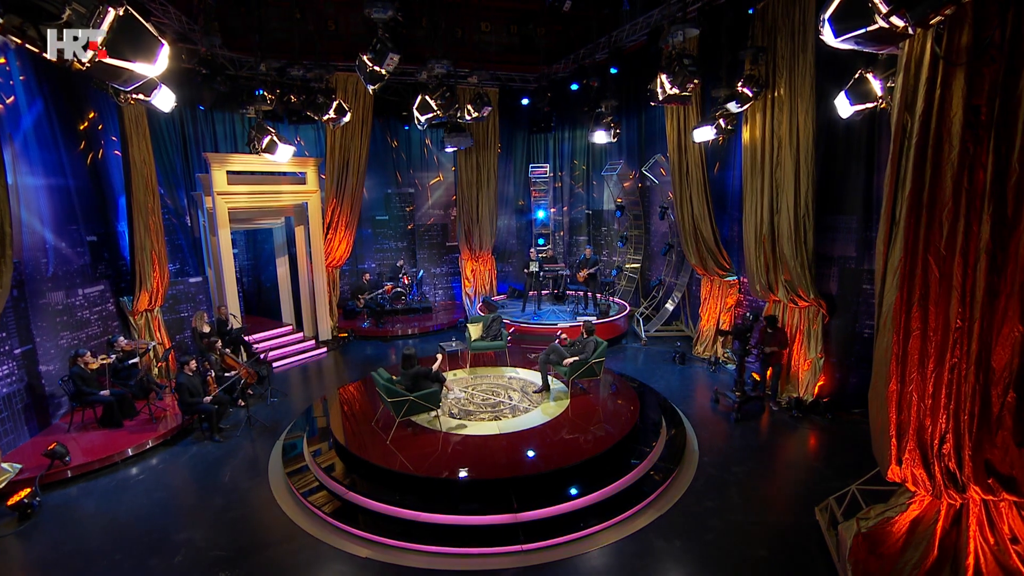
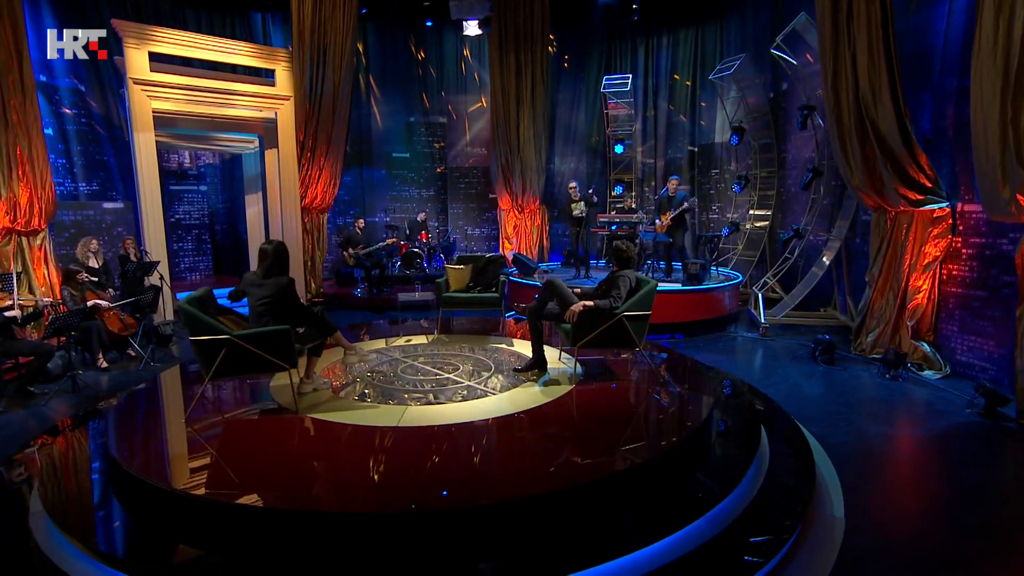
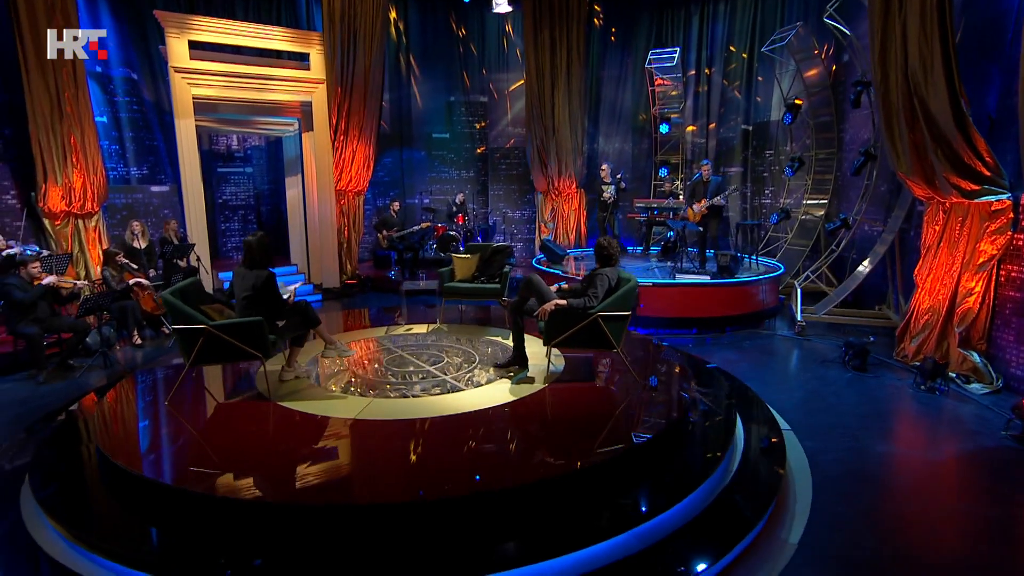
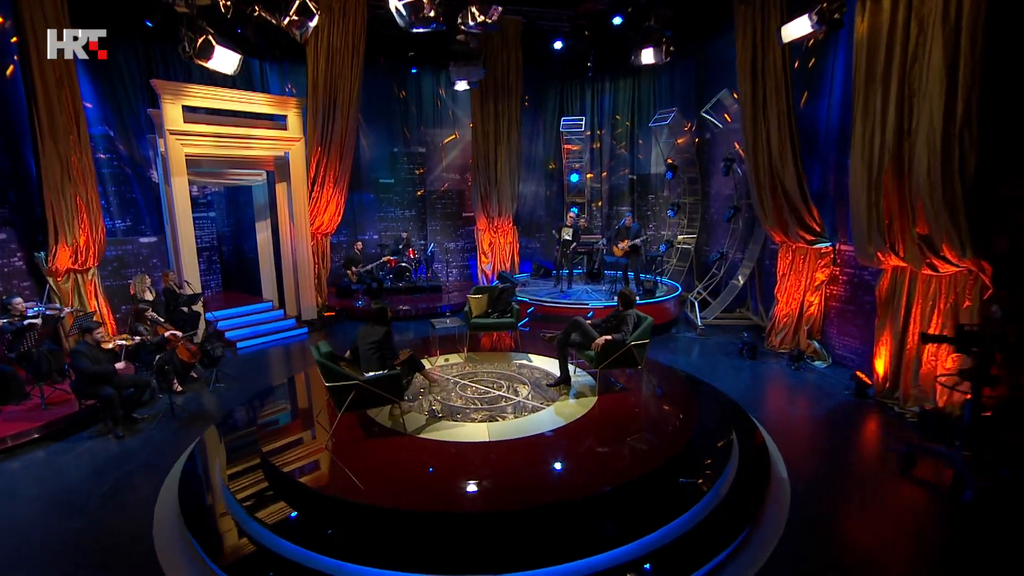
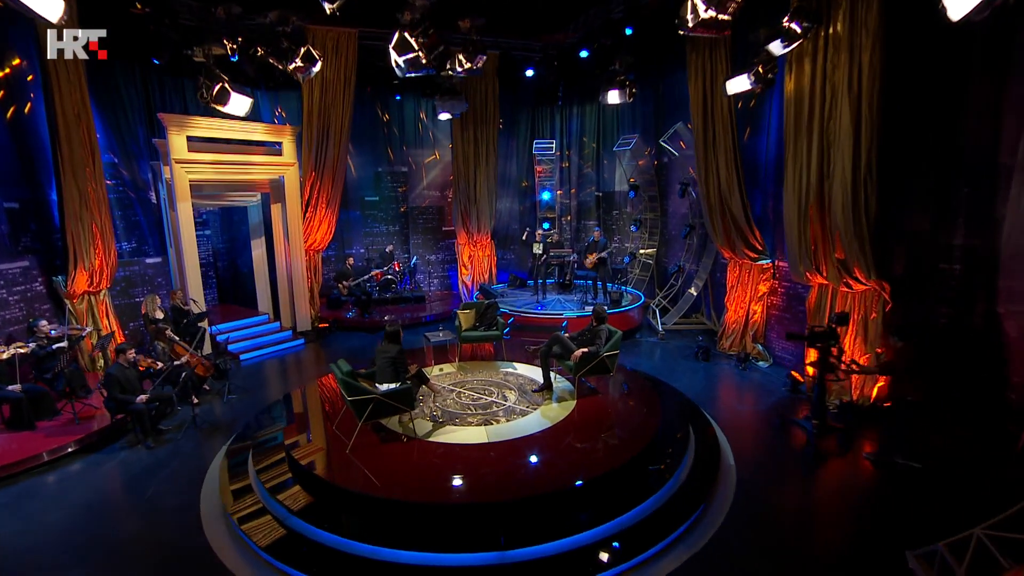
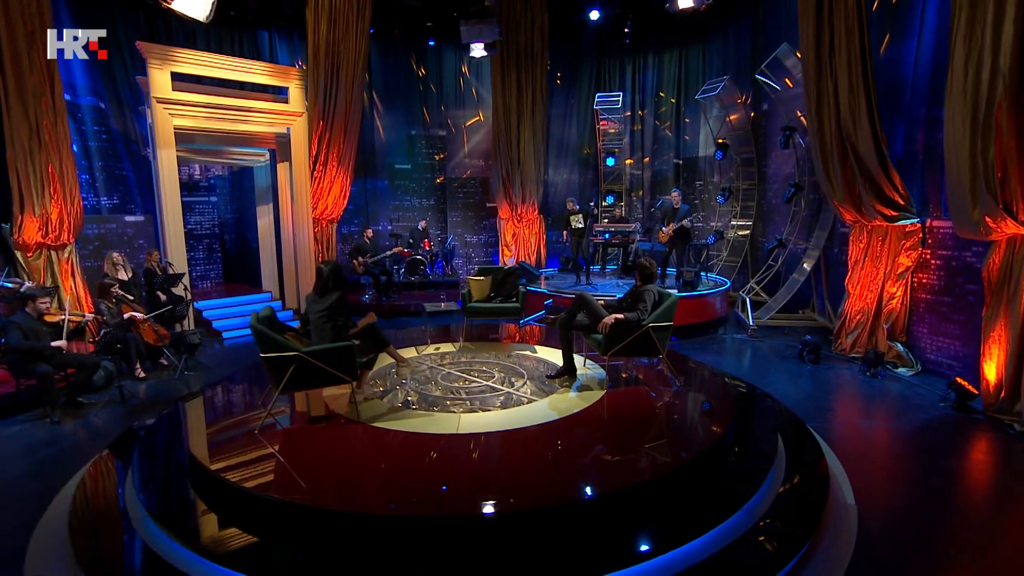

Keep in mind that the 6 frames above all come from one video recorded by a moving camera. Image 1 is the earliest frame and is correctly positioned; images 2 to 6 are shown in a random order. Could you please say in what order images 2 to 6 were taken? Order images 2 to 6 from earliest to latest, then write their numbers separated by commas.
5, 4, 6, 2, 3
